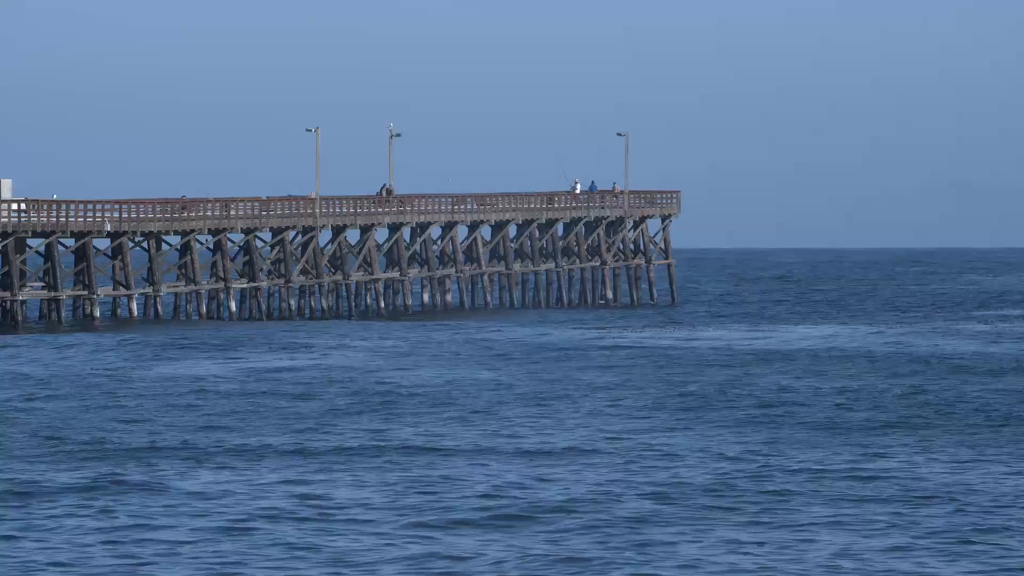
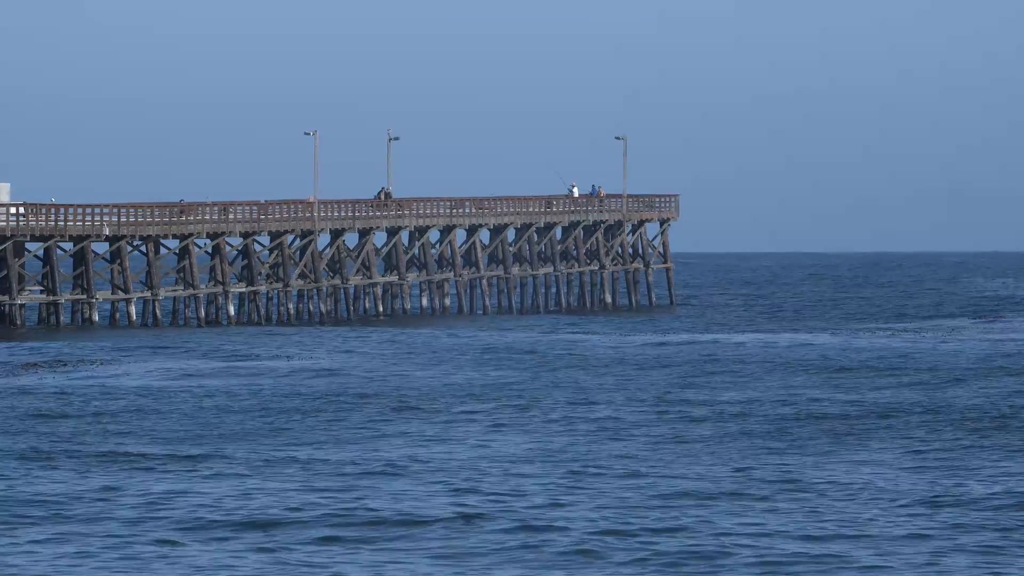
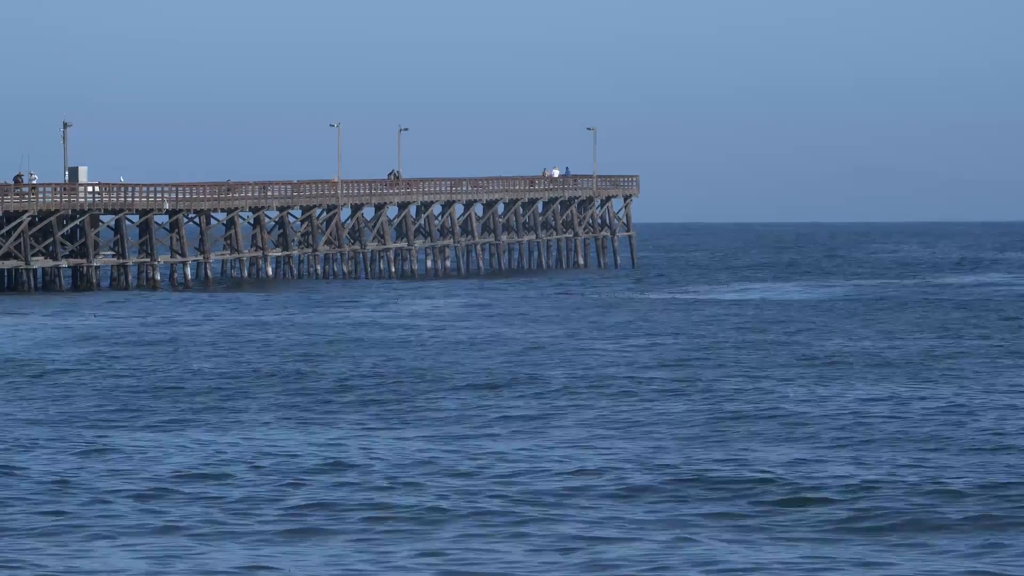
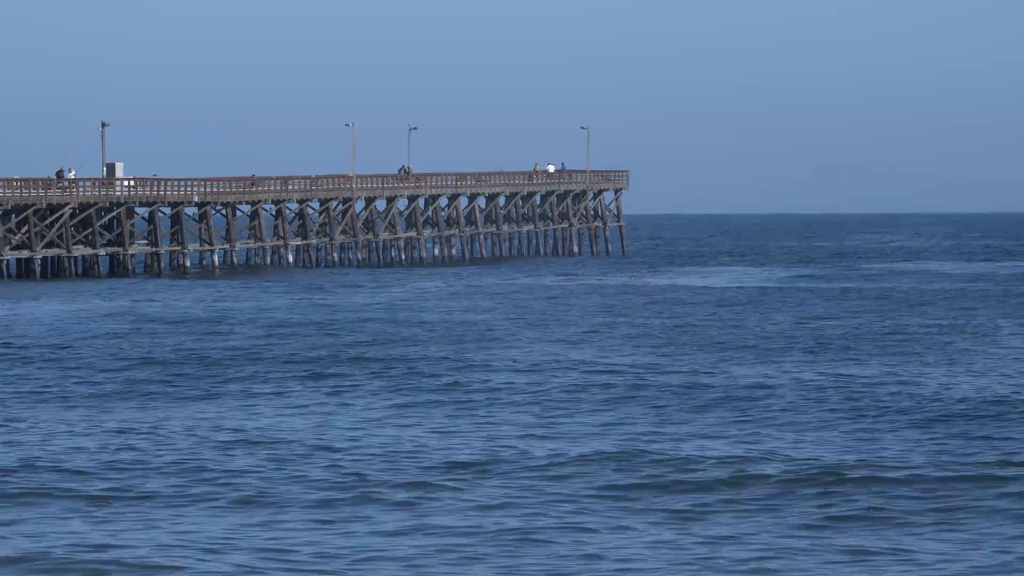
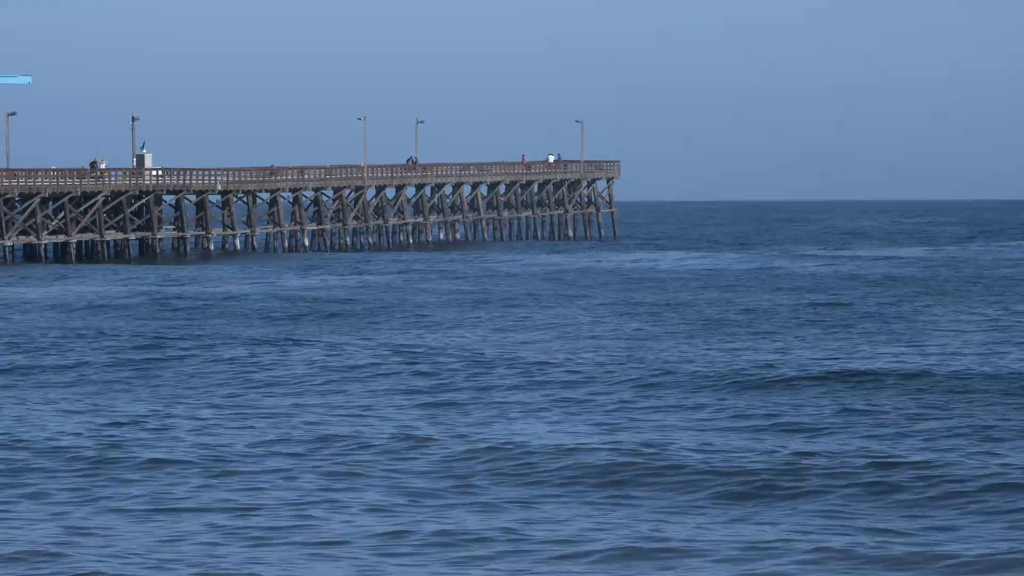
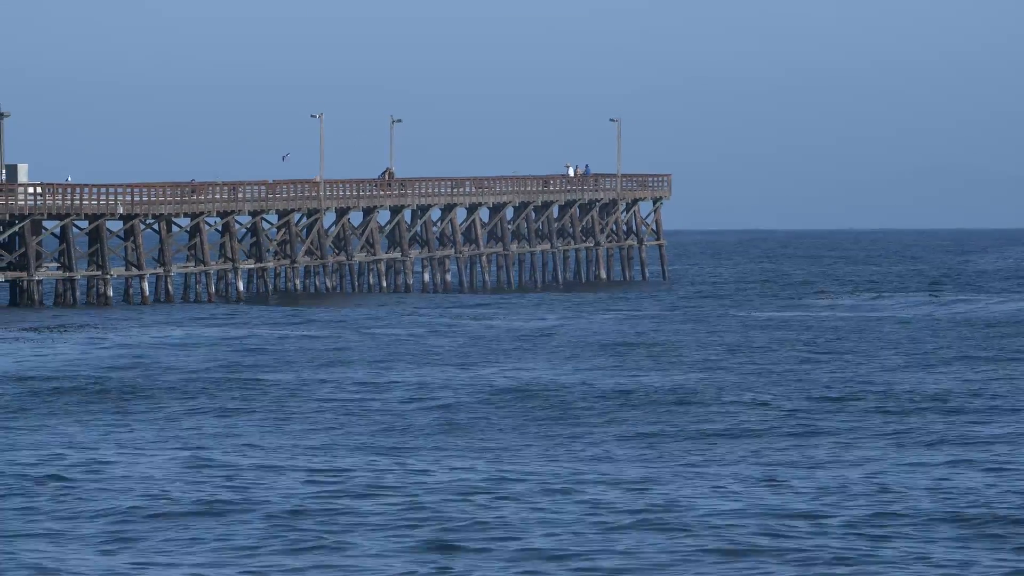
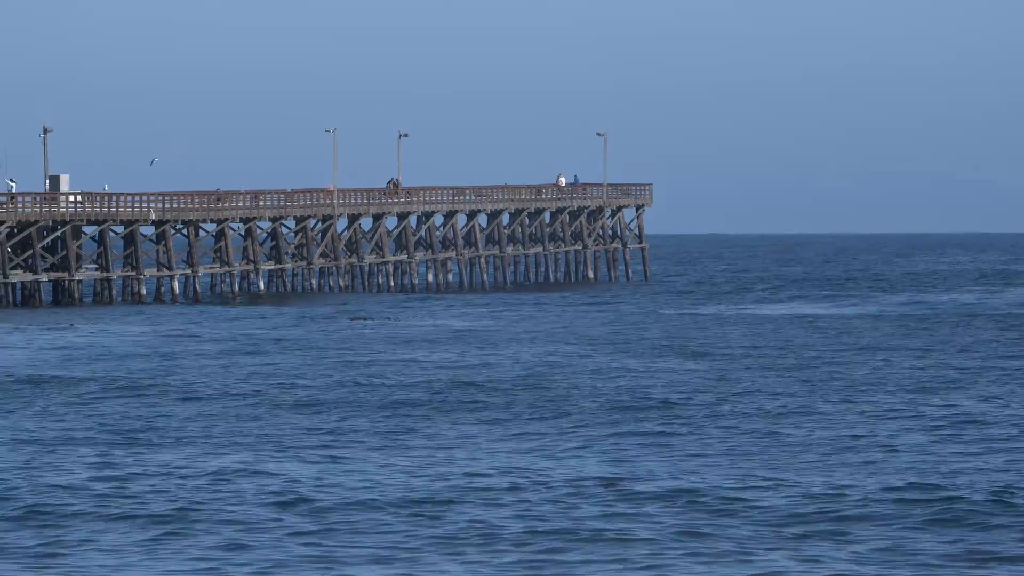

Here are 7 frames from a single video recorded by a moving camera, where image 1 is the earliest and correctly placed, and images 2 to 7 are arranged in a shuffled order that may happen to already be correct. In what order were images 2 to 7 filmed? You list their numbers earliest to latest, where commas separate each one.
2, 6, 7, 3, 4, 5
